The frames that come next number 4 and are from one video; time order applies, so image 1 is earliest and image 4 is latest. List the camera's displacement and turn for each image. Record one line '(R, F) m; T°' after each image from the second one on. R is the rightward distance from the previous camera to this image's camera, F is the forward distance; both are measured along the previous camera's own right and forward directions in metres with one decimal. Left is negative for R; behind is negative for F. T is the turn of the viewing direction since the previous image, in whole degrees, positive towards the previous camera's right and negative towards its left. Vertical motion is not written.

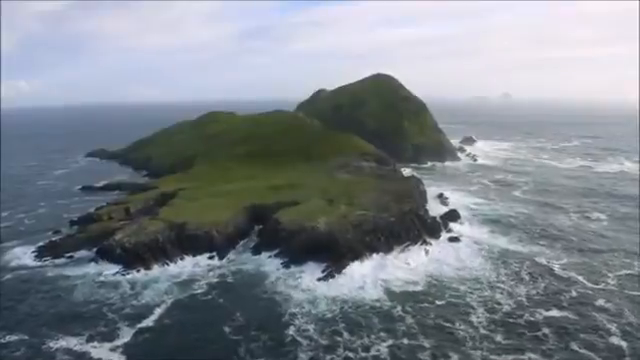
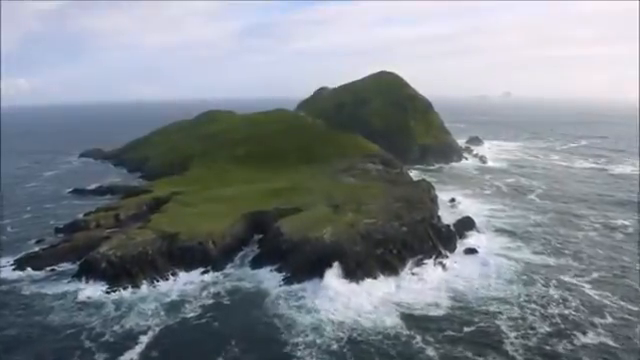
(-0.5, +5.0) m; 0°
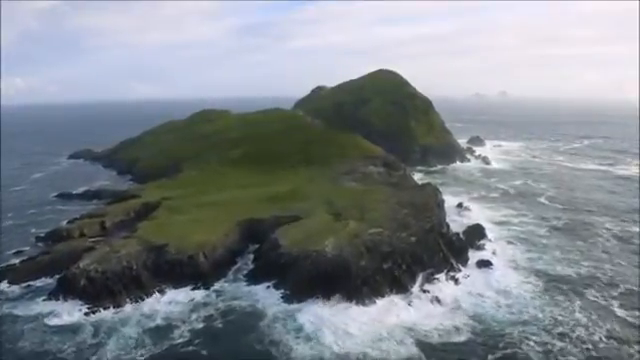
(-0.3, +4.3) m; 0°
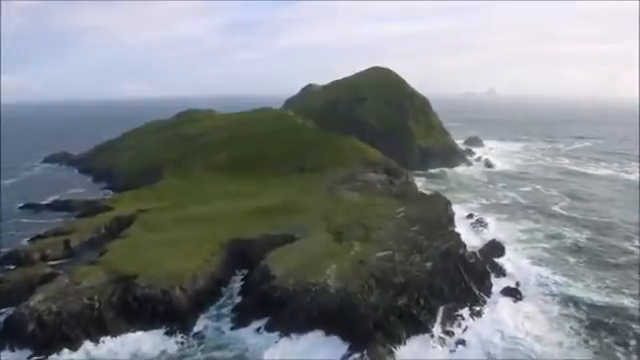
(-0.7, +7.6) m; +1°
